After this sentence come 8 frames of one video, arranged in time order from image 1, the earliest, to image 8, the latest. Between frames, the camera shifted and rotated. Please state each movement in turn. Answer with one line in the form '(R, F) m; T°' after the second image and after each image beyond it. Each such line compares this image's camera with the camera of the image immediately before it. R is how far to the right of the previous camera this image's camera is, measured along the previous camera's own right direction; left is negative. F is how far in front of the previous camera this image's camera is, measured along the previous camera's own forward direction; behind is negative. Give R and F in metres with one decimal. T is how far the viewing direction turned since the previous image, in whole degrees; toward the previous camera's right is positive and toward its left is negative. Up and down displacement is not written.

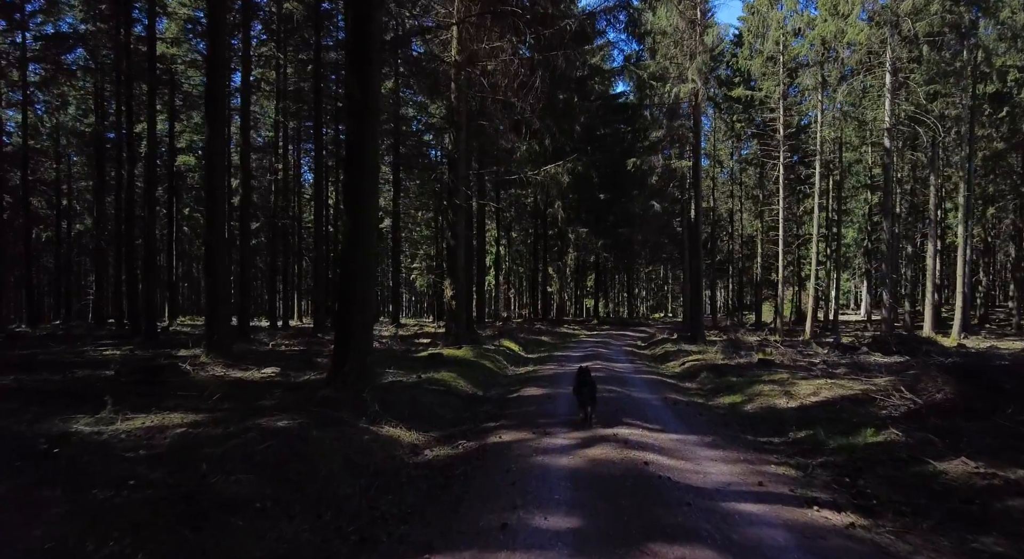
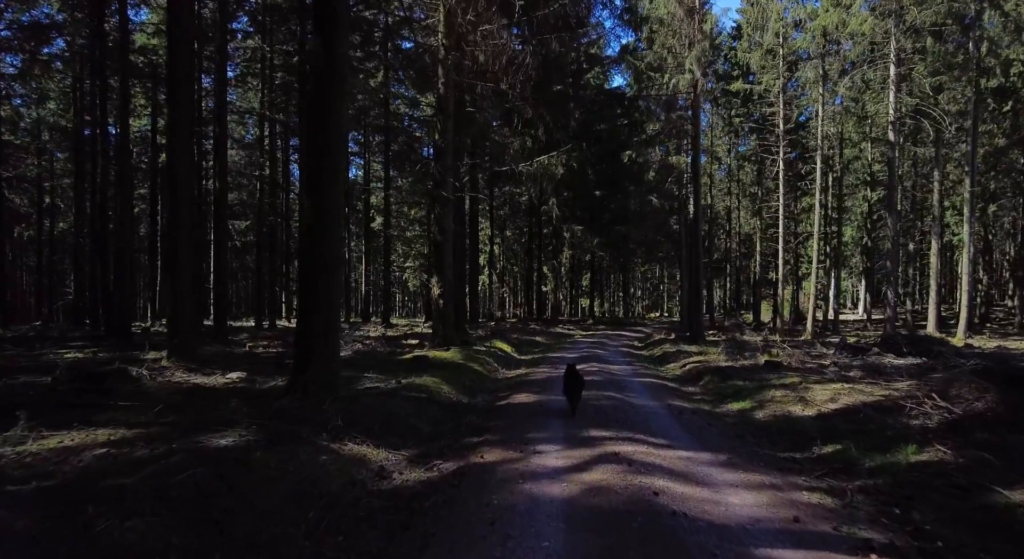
(+0.1, +0.8) m; 0°
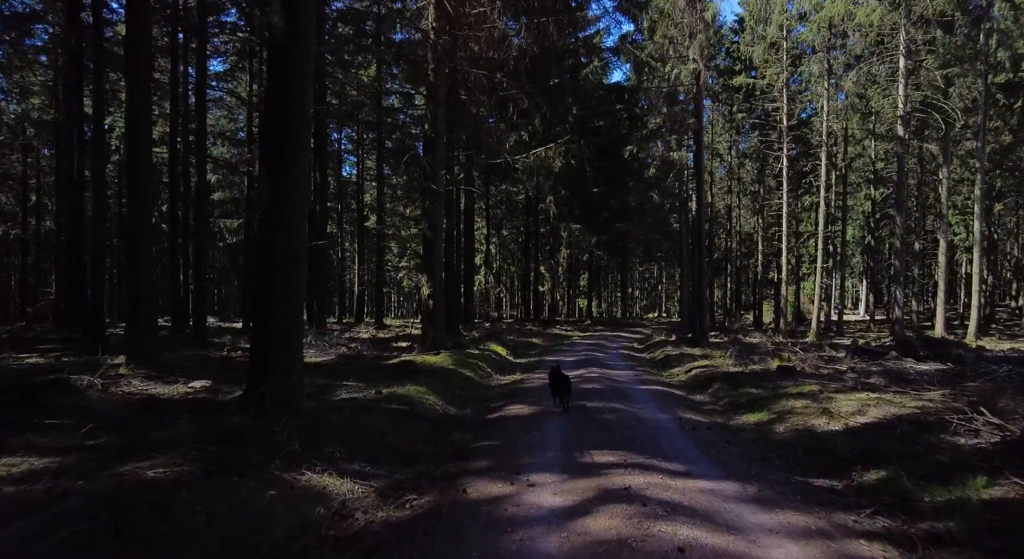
(+0.1, +0.9) m; 0°
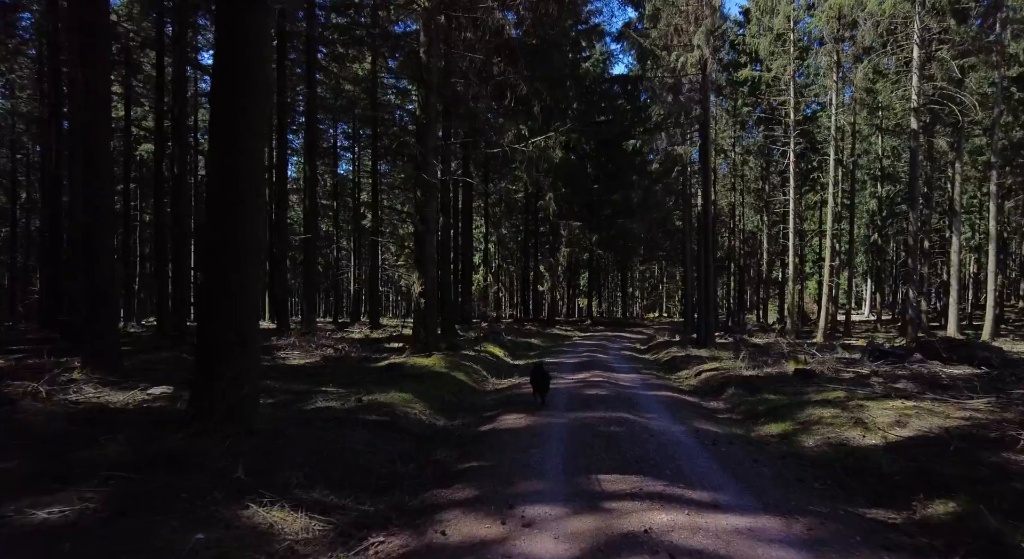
(0.0, +0.9) m; 0°
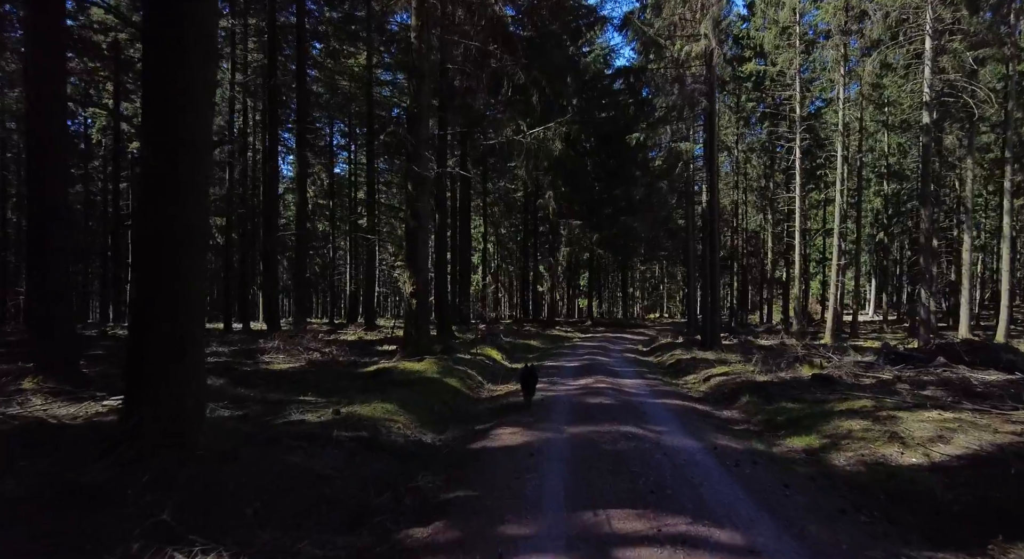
(0.0, +0.7) m; 0°
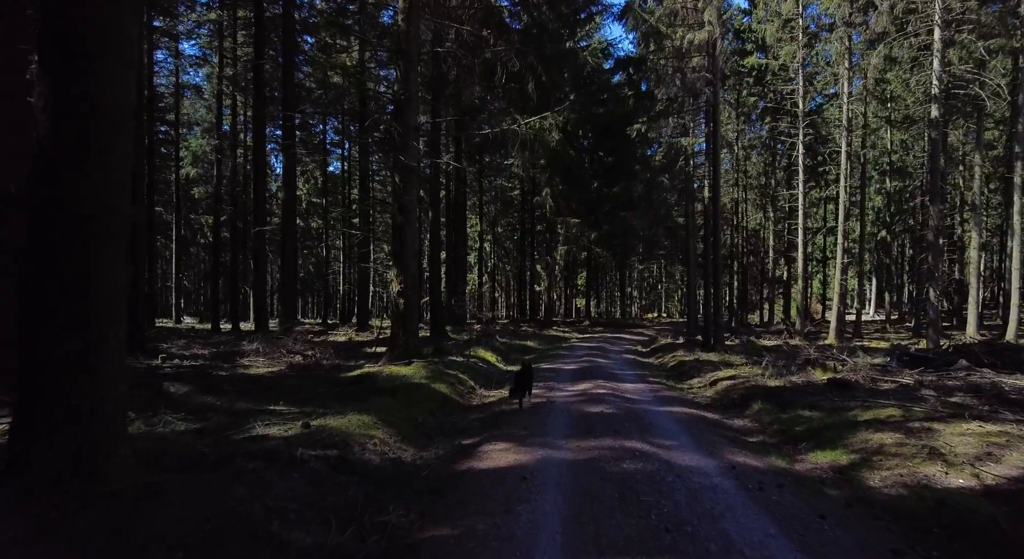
(+0.1, +0.7) m; 0°
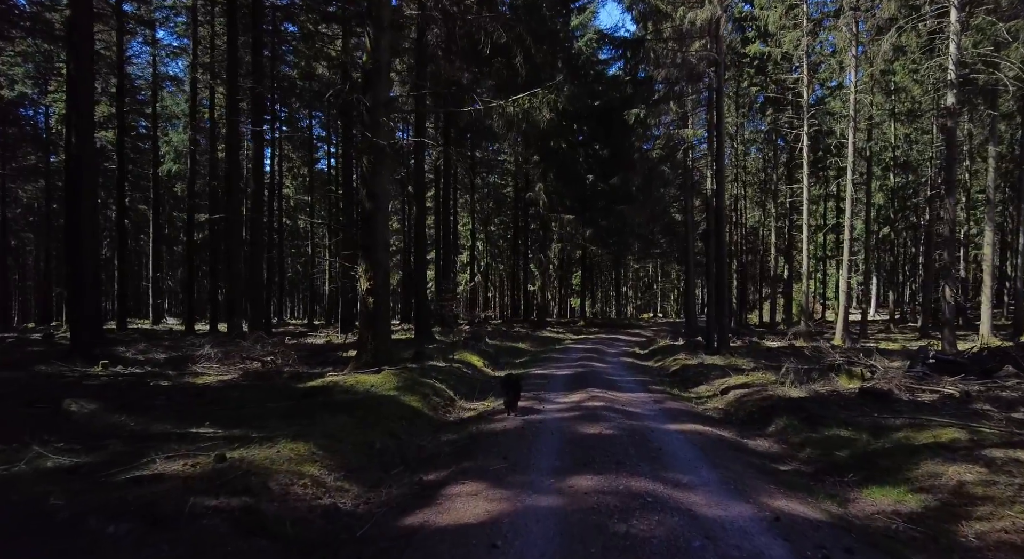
(+0.1, +1.3) m; 0°
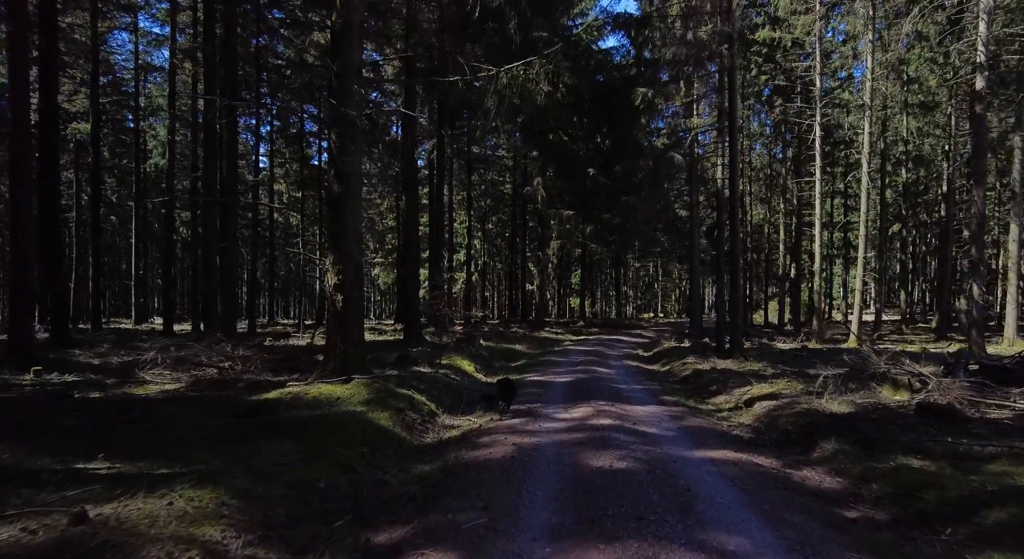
(+0.1, +1.4) m; 0°
